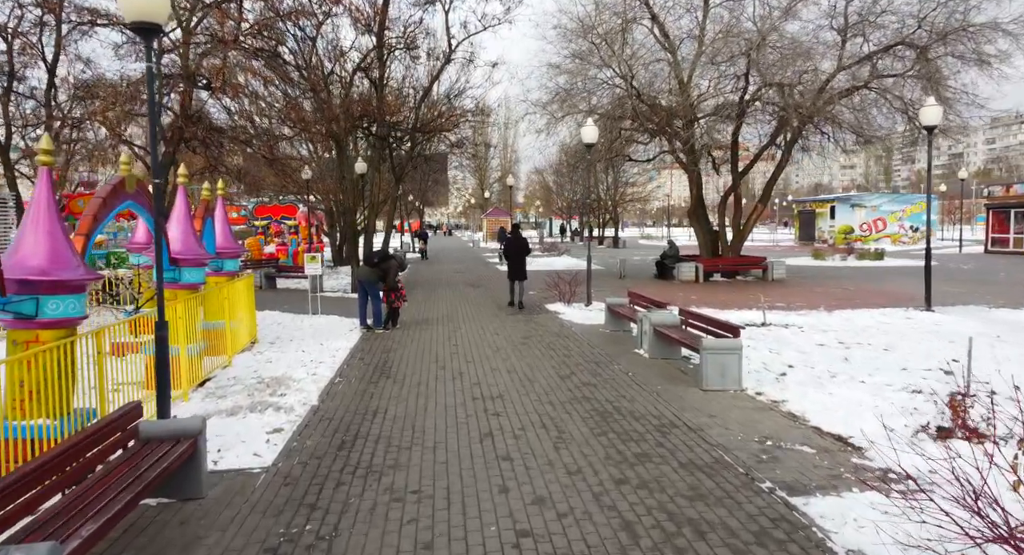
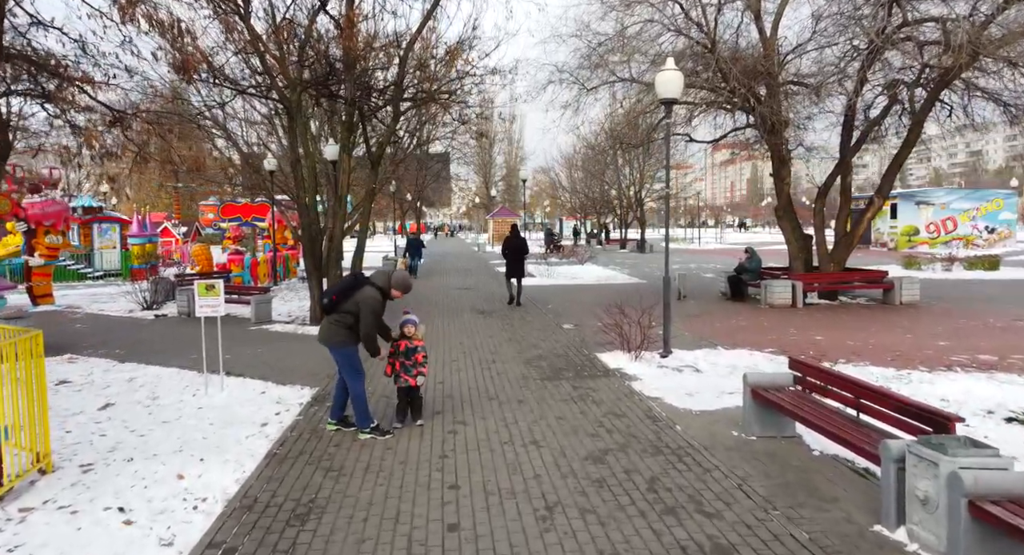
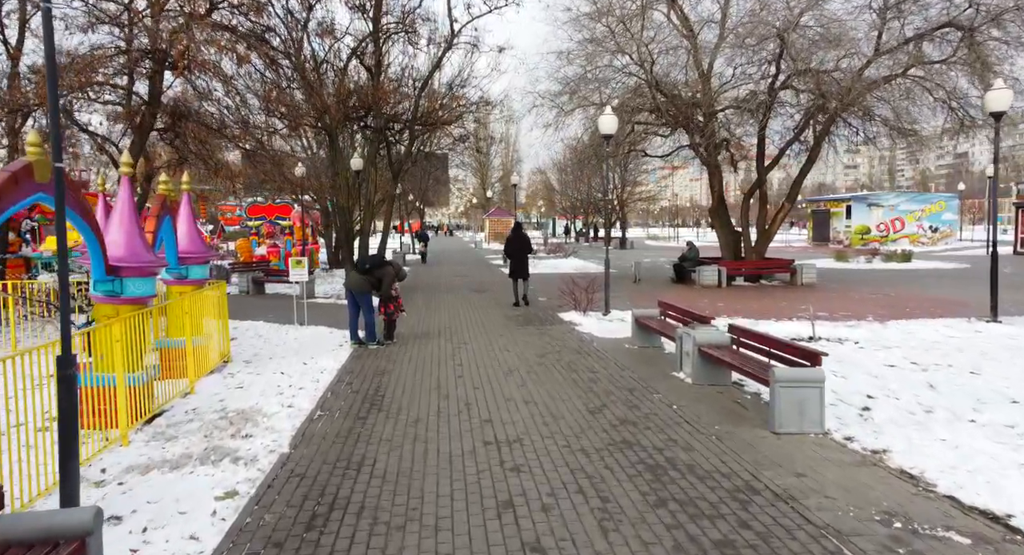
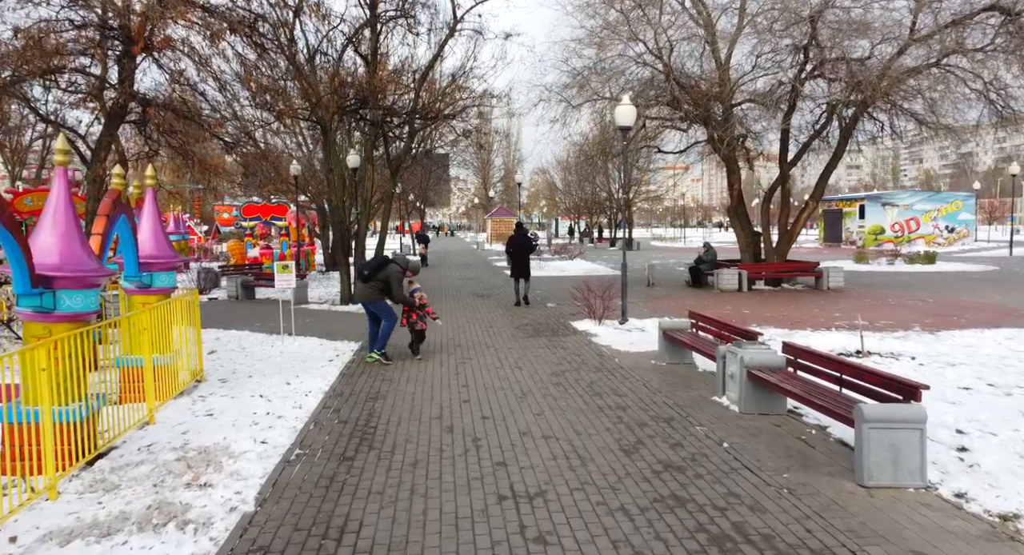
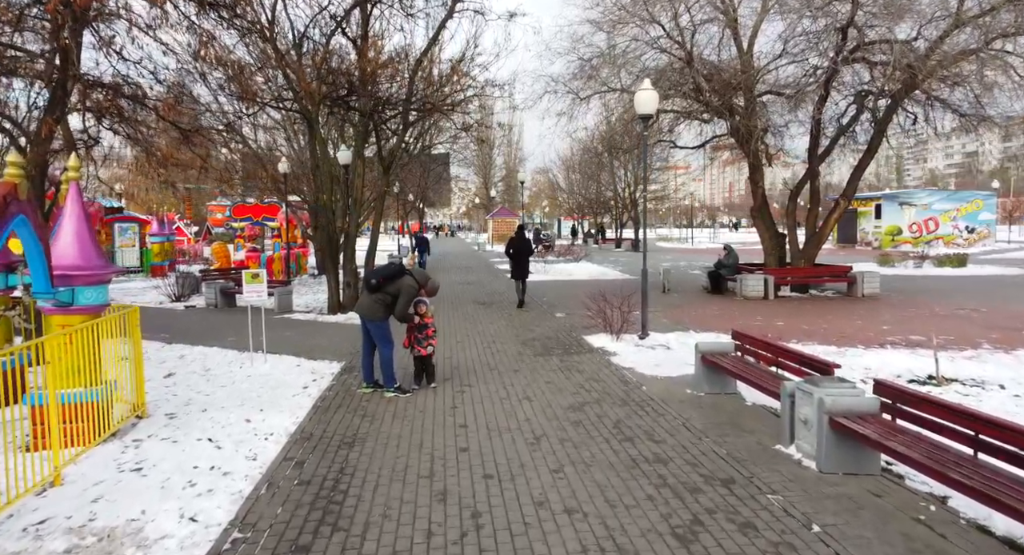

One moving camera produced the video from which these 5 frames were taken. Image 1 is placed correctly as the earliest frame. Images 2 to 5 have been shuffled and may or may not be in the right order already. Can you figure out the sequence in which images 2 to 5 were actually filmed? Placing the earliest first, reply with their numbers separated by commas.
3, 4, 5, 2
